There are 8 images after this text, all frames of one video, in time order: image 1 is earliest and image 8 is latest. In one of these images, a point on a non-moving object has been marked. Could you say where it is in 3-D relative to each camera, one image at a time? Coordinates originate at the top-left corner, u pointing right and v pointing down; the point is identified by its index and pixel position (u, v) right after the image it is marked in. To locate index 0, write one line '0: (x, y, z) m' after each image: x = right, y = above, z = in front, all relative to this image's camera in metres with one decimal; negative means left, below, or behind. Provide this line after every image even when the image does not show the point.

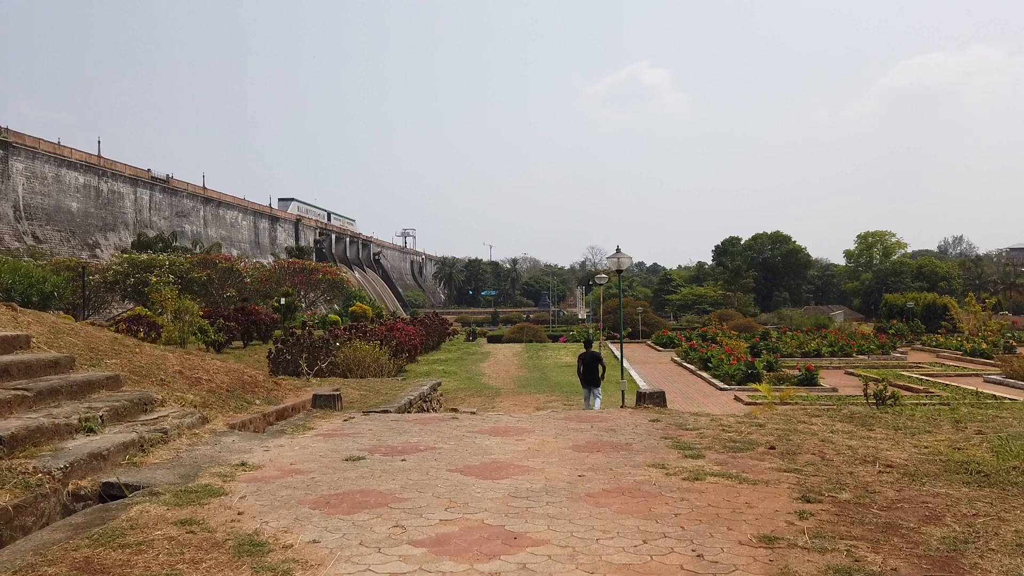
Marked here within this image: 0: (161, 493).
0: (-1.5, -0.9, +2.8) m
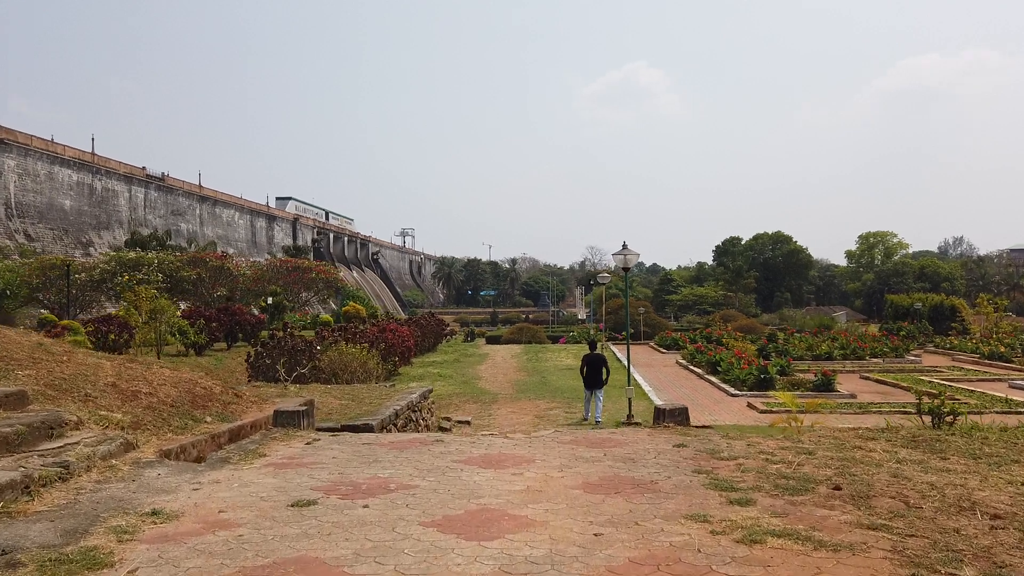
0: (-1.5, -0.9, +2.0) m
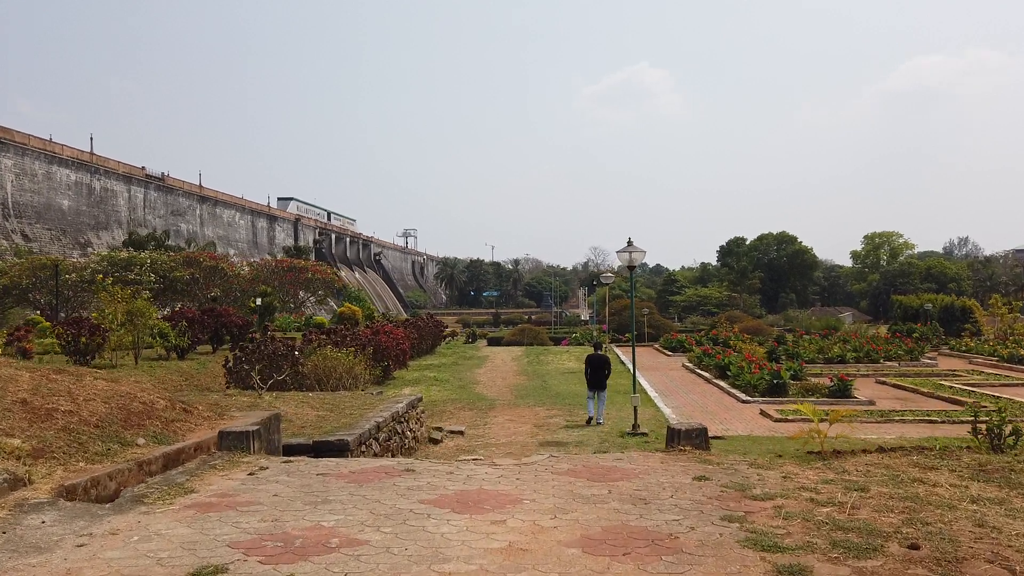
0: (-1.6, -0.9, +1.4) m
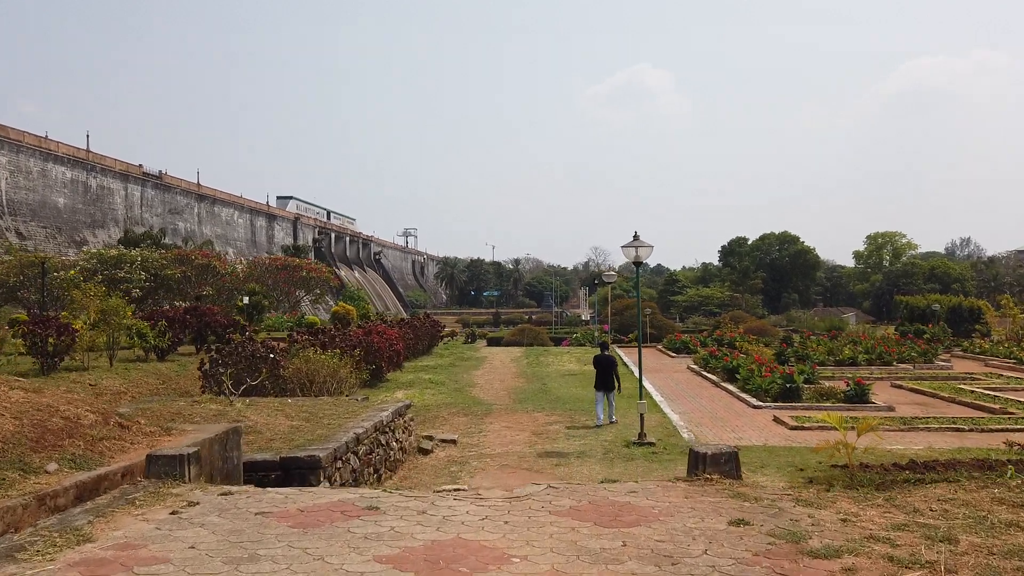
0: (-1.7, -0.8, +0.8) m
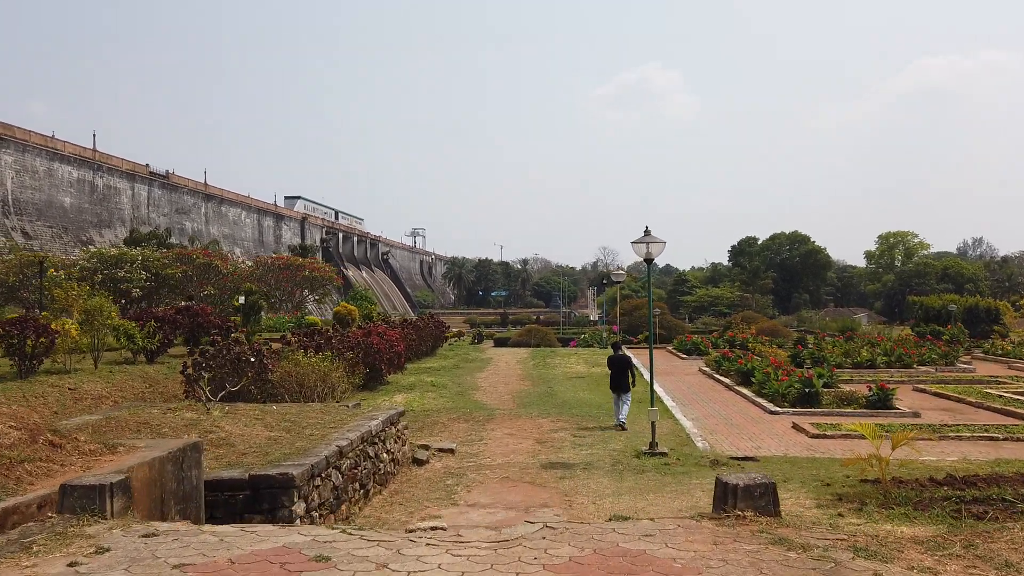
0: (-1.7, -0.8, +0.3) m
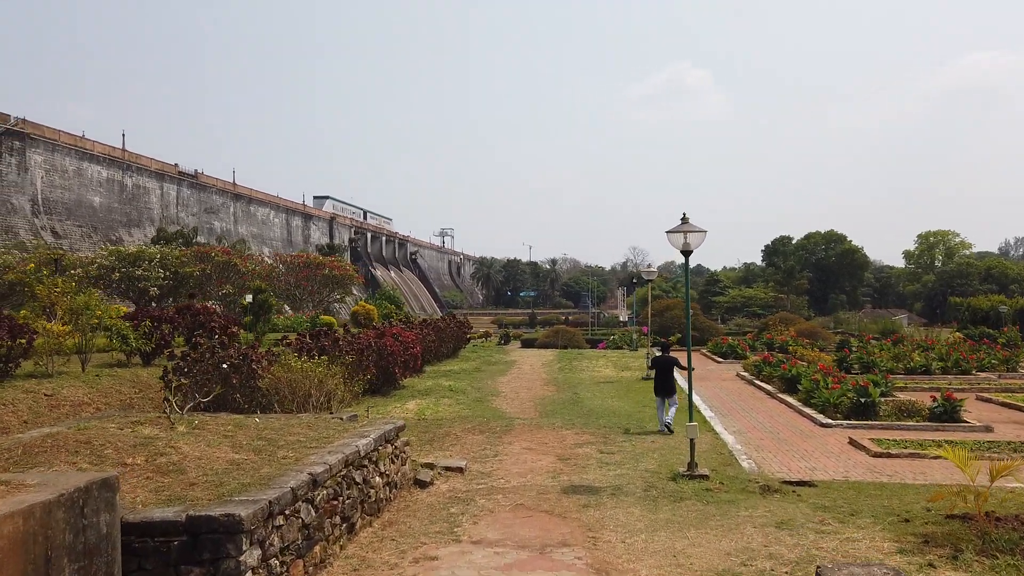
0: (-1.9, -0.8, -0.6) m
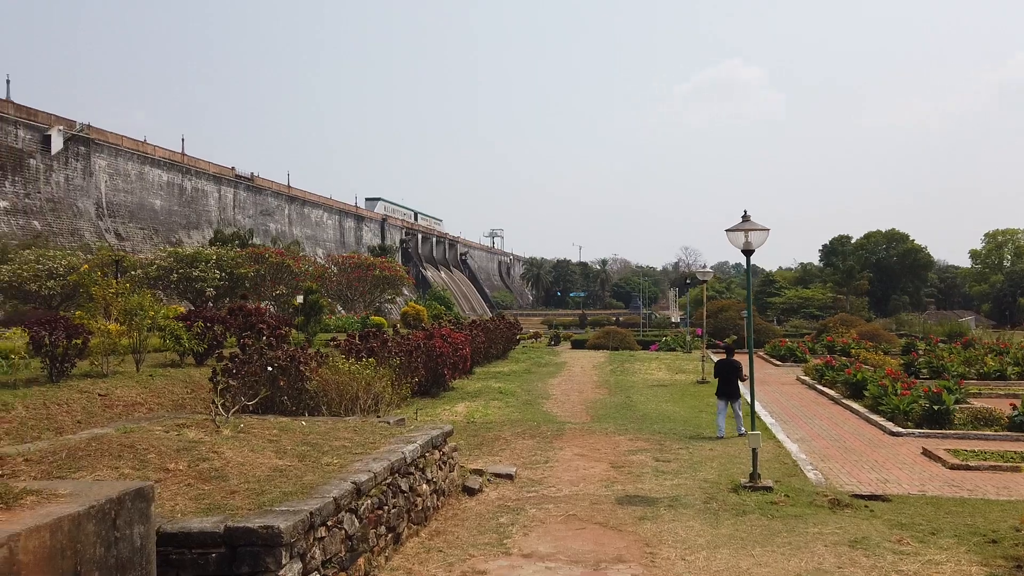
0: (-1.9, -0.8, -0.7) m
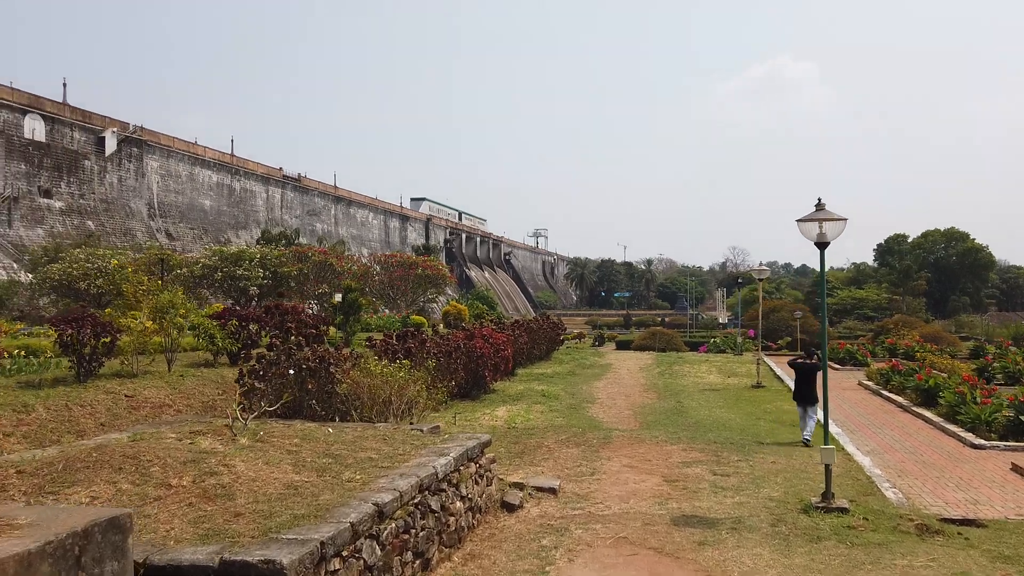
0: (-2.0, -0.7, -1.1) m
